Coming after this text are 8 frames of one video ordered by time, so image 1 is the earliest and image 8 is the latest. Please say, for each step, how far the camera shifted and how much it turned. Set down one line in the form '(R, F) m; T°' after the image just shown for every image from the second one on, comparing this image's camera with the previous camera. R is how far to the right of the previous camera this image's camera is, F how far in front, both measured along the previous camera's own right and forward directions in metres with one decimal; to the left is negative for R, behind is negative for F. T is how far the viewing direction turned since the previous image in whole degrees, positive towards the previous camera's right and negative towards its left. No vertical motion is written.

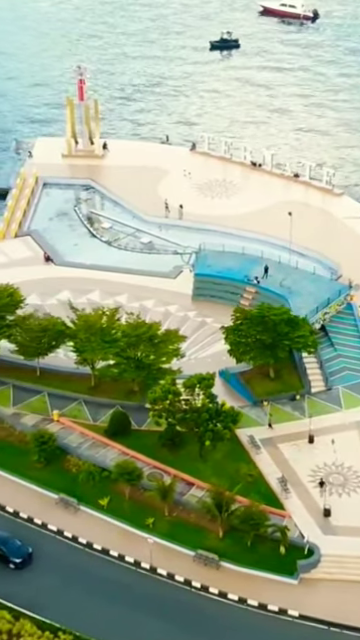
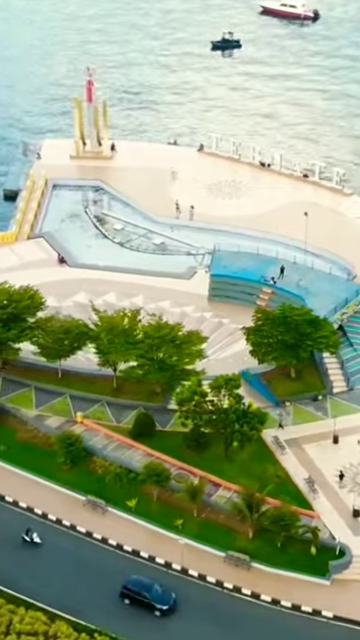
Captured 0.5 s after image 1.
(-1.1, 0.0) m; 0°
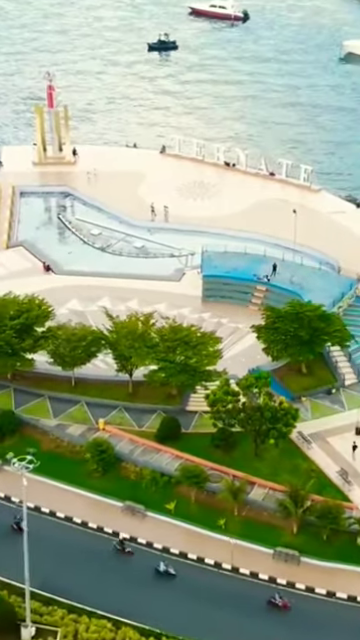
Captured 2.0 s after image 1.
(-3.5, 0.0) m; +4°
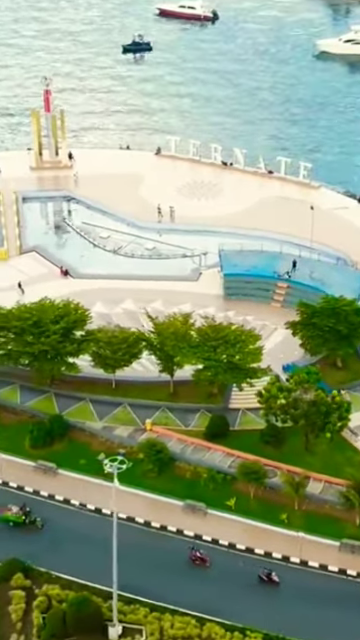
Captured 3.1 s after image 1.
(-3.2, -0.3) m; +1°
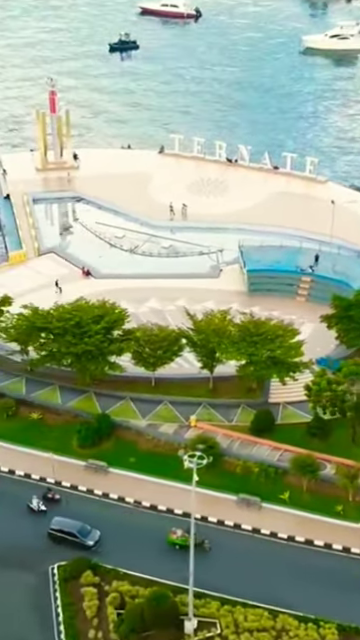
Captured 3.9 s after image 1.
(-2.6, -0.2) m; 0°
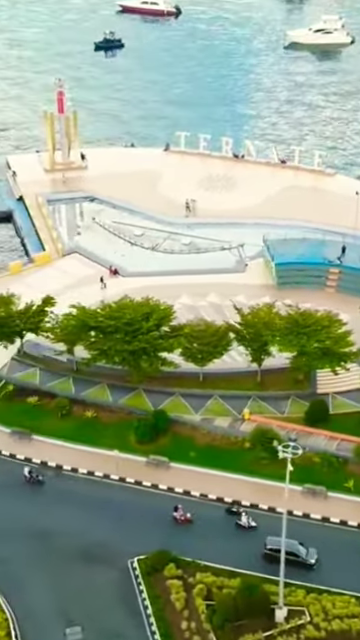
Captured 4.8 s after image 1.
(-3.1, -0.3) m; 0°
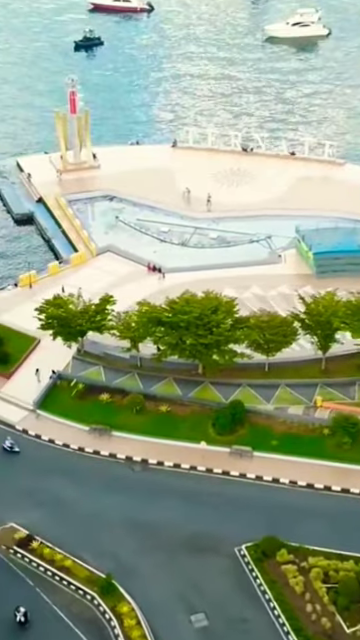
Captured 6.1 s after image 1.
(-4.3, -0.4) m; +1°
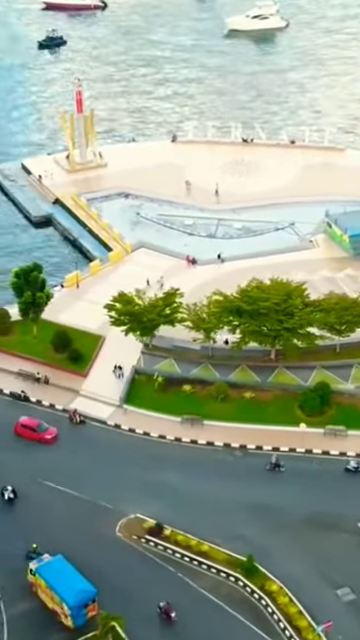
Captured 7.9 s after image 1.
(-5.4, -0.6) m; +1°
